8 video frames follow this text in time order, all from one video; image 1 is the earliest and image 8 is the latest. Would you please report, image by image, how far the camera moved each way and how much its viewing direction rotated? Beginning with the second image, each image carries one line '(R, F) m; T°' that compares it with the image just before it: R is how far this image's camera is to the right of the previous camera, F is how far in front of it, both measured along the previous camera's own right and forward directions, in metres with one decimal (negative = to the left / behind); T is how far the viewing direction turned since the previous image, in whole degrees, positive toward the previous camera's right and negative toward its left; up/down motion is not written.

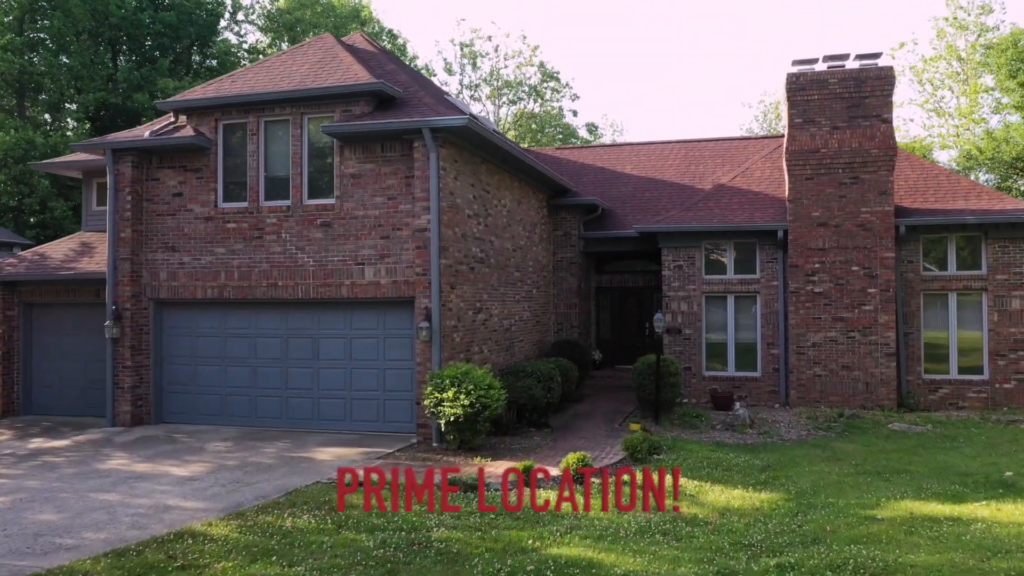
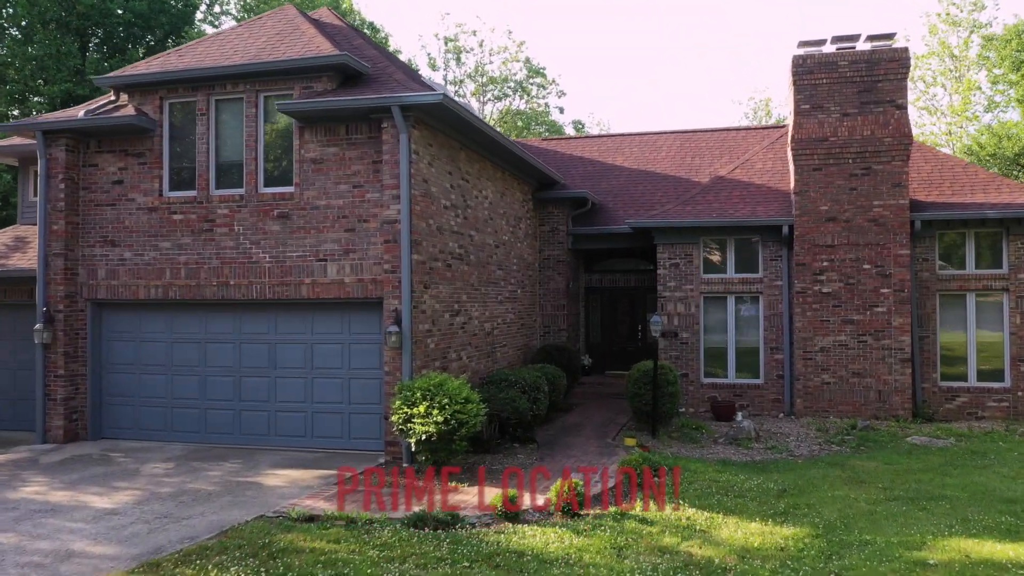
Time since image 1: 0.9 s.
(0.0, +1.1) m; +1°
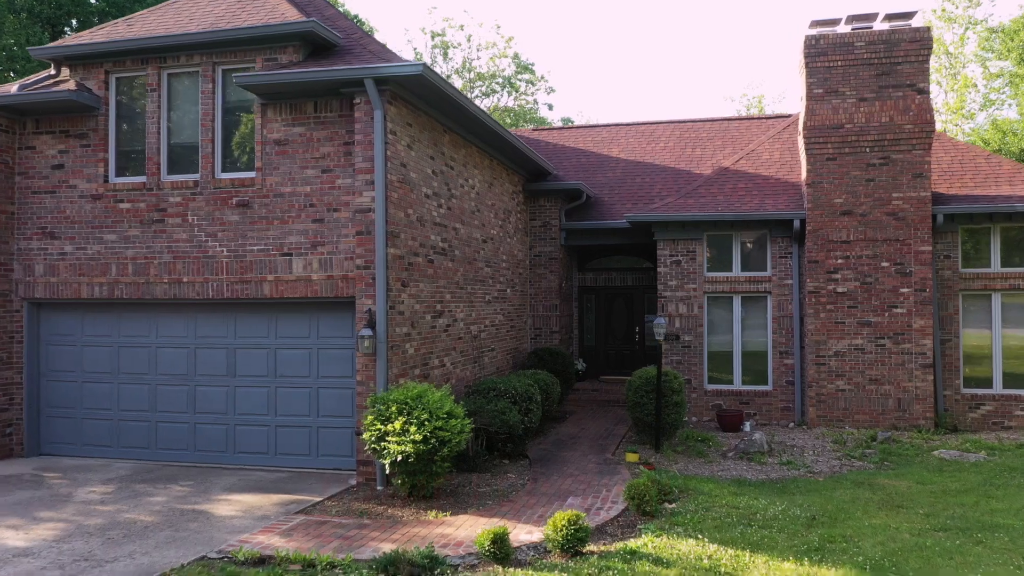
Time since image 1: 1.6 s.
(0.0, +1.0) m; +1°
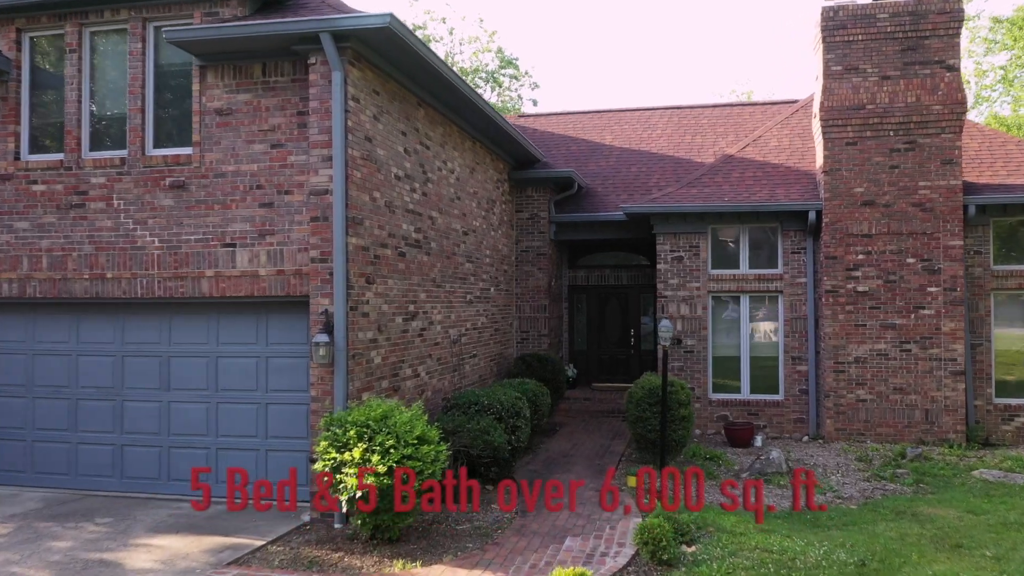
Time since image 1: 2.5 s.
(0.0, +1.2) m; +1°
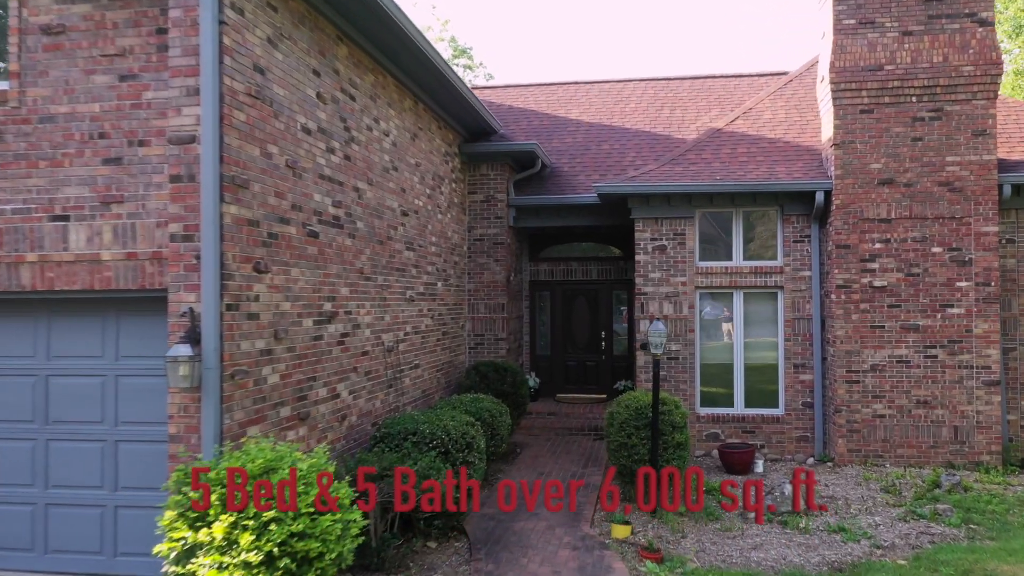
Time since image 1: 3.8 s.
(0.0, +1.9) m; +3°
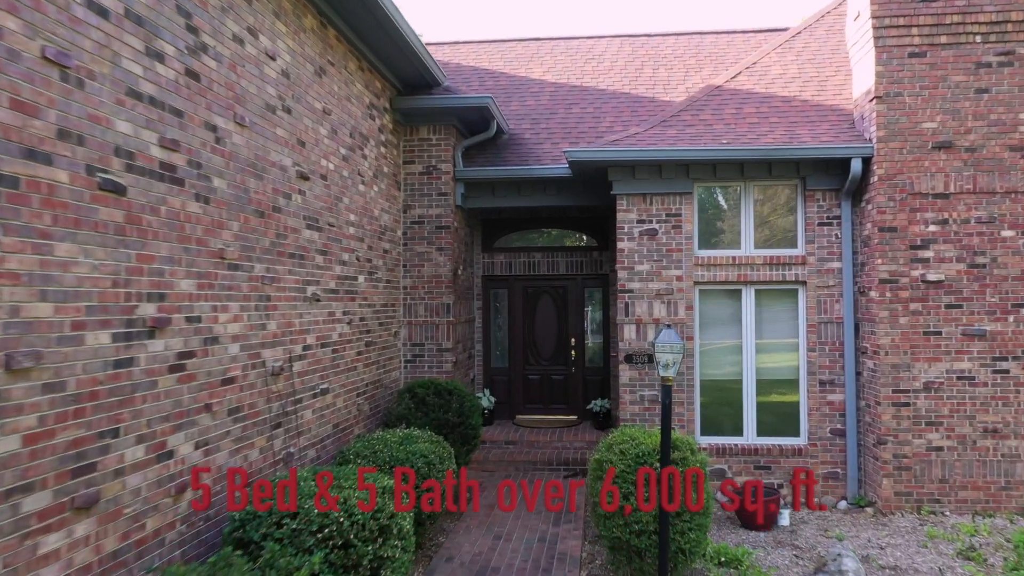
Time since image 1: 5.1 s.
(+0.1, +2.2) m; +3°
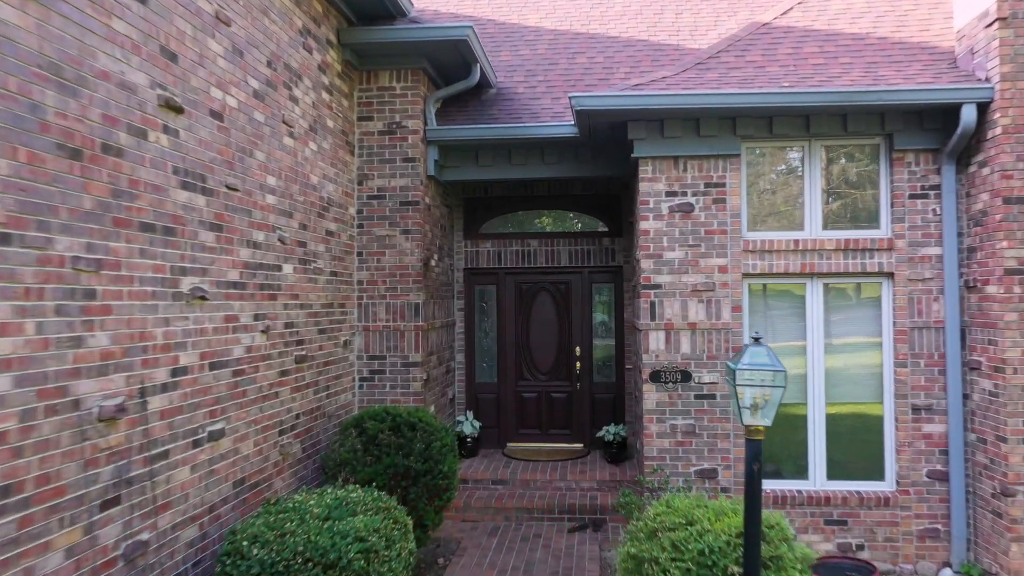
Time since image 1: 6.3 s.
(0.0, +1.9) m; 0°
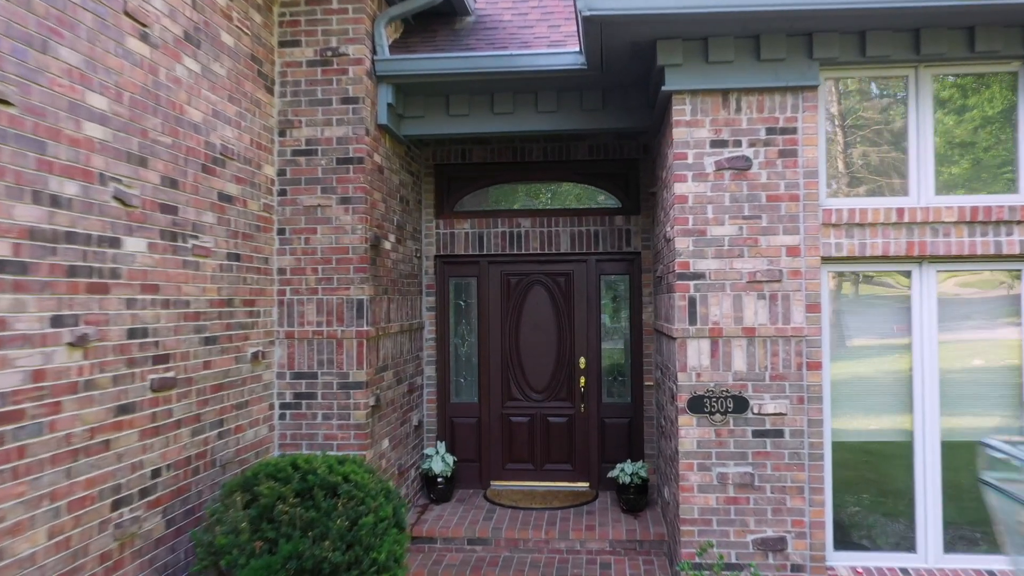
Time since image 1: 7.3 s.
(+0.1, +1.7) m; 0°
